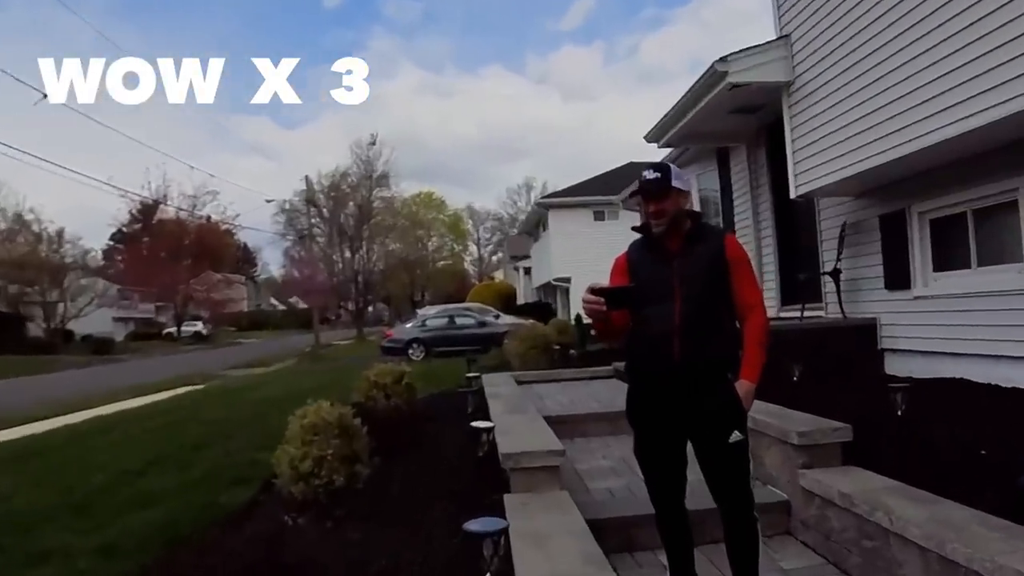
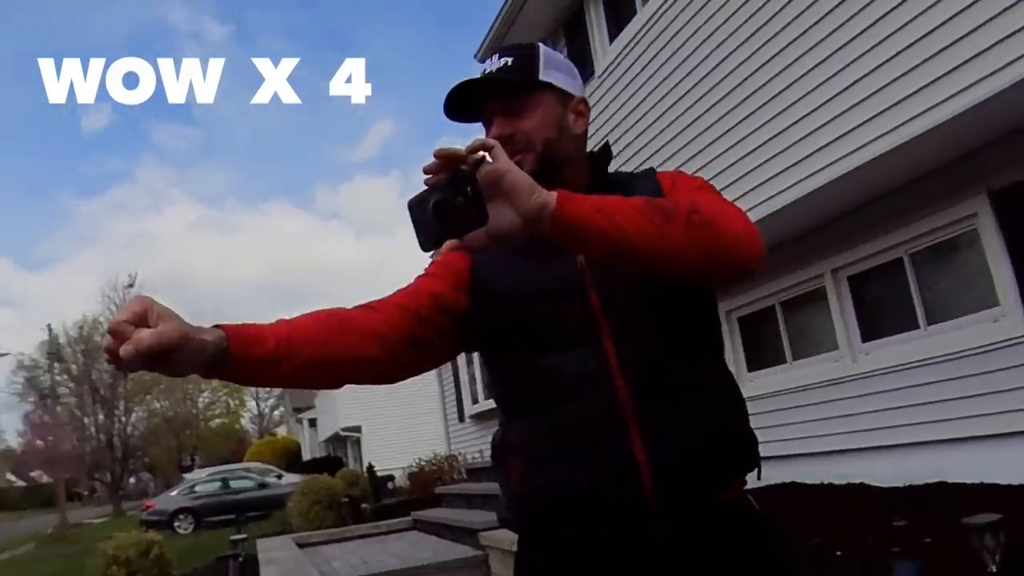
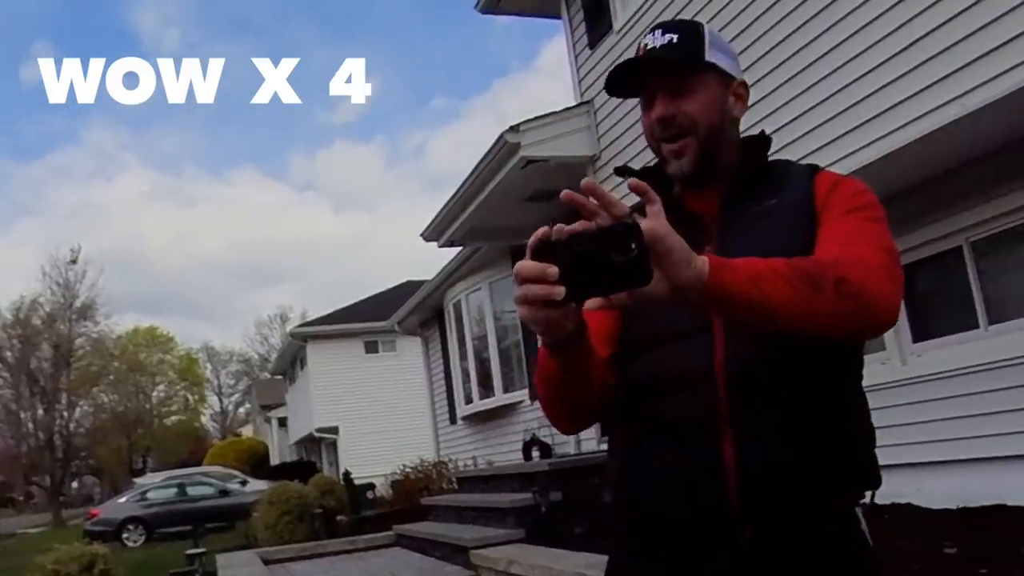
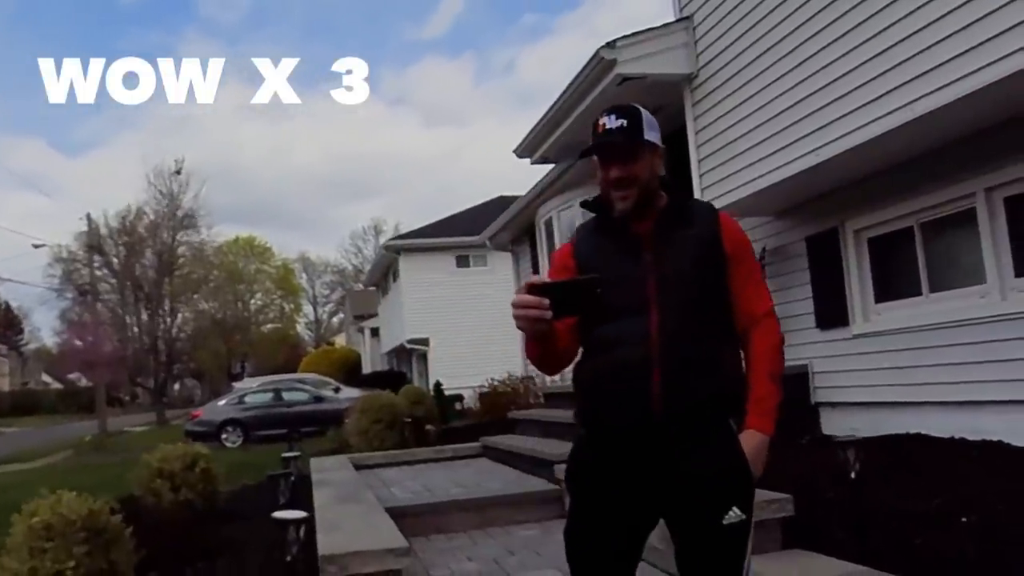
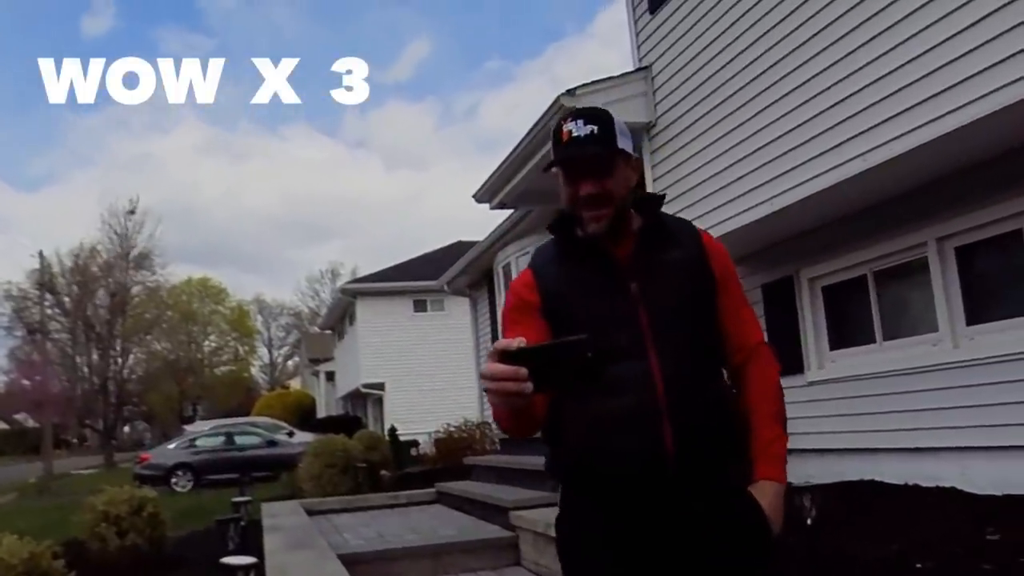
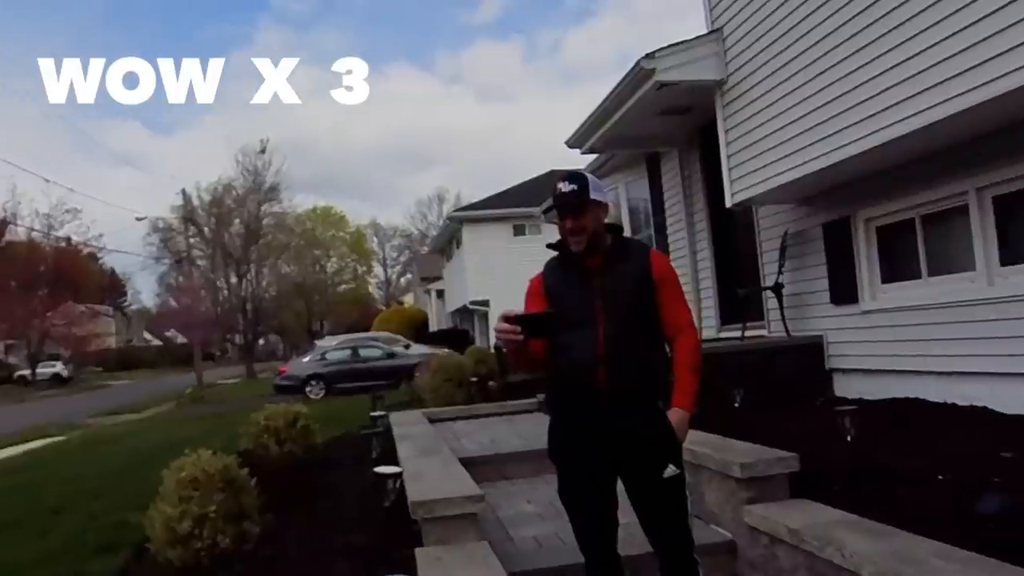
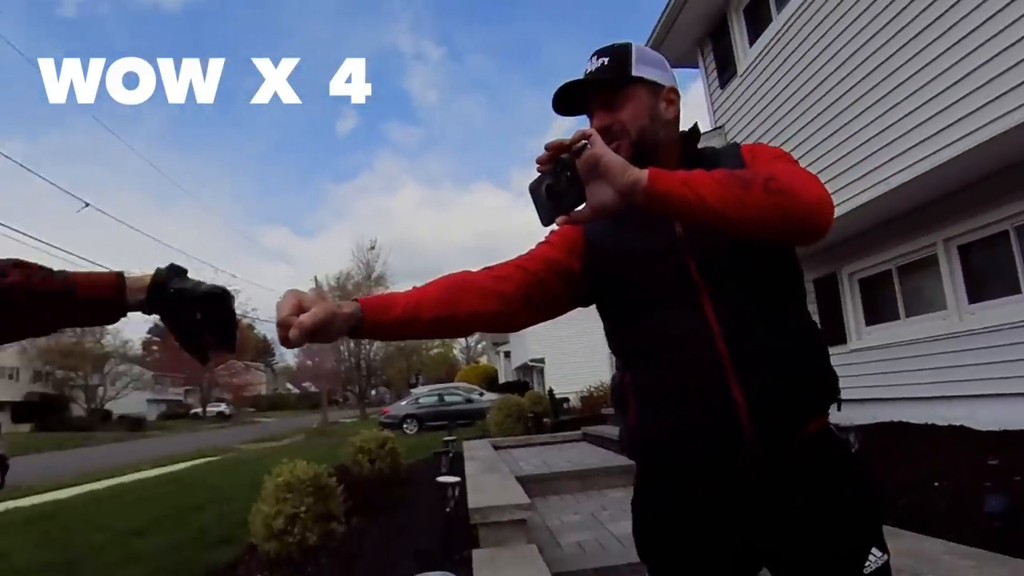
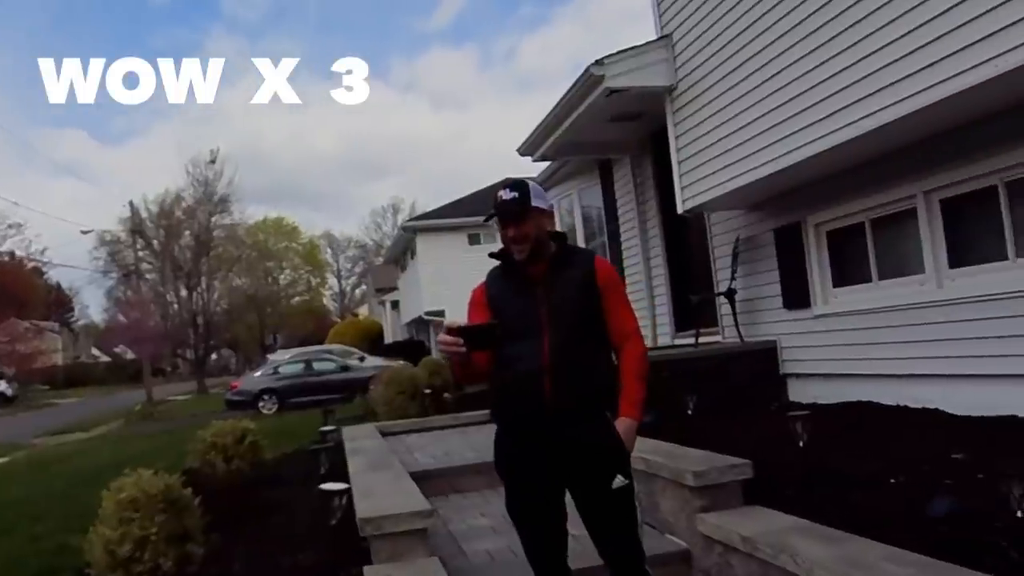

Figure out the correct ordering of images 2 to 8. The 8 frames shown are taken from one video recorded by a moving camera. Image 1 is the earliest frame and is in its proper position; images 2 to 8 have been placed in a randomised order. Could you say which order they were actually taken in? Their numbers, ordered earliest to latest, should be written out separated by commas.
6, 8, 4, 5, 3, 2, 7
